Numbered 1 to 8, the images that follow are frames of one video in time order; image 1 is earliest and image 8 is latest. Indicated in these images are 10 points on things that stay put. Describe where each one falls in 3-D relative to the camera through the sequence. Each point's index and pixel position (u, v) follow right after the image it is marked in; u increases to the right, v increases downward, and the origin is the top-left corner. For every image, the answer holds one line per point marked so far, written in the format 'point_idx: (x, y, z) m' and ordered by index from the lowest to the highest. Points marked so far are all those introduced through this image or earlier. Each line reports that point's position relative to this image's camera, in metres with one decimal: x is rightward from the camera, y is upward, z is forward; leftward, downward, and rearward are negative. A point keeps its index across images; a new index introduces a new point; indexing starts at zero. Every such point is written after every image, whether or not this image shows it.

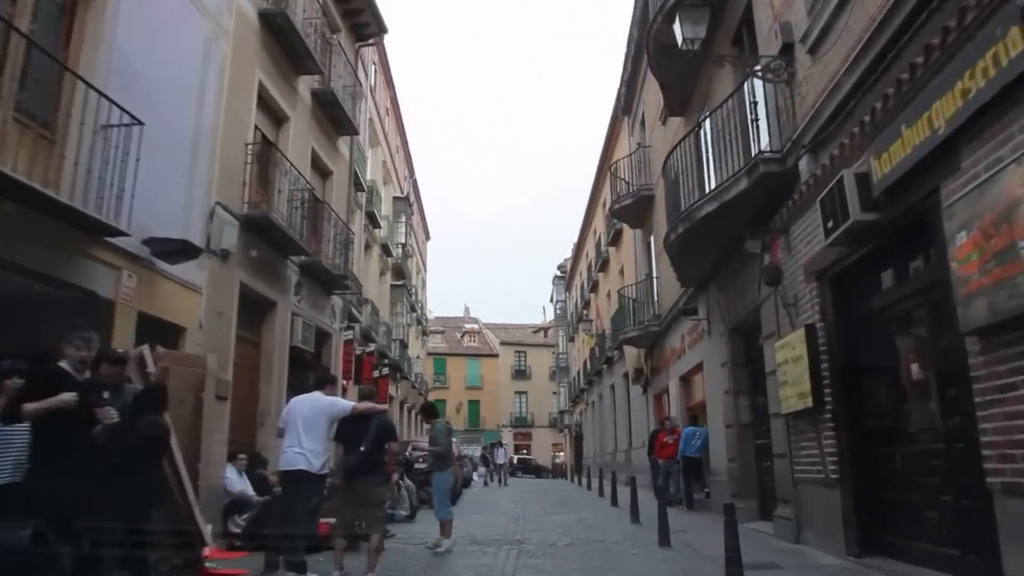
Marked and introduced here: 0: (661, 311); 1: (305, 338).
0: (+3.4, -0.5, +17.7) m
1: (-3.3, -0.8, +12.5) m
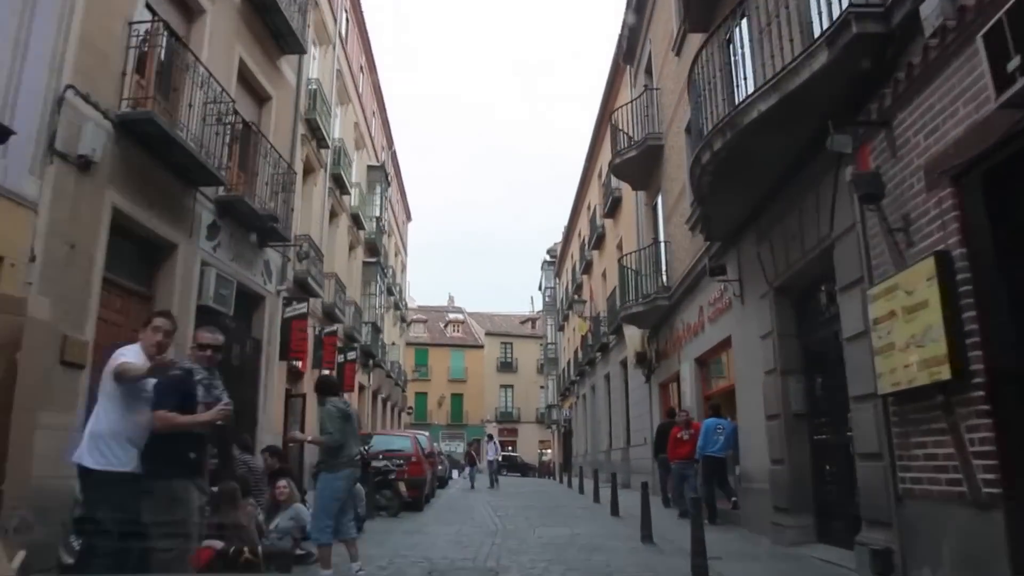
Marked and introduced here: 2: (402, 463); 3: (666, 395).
0: (+3.0, +0.1, +15.0) m
1: (-3.6, -0.1, +9.7) m
2: (-2.1, -3.2, +14.2) m
3: (+3.3, -2.2, +16.5) m
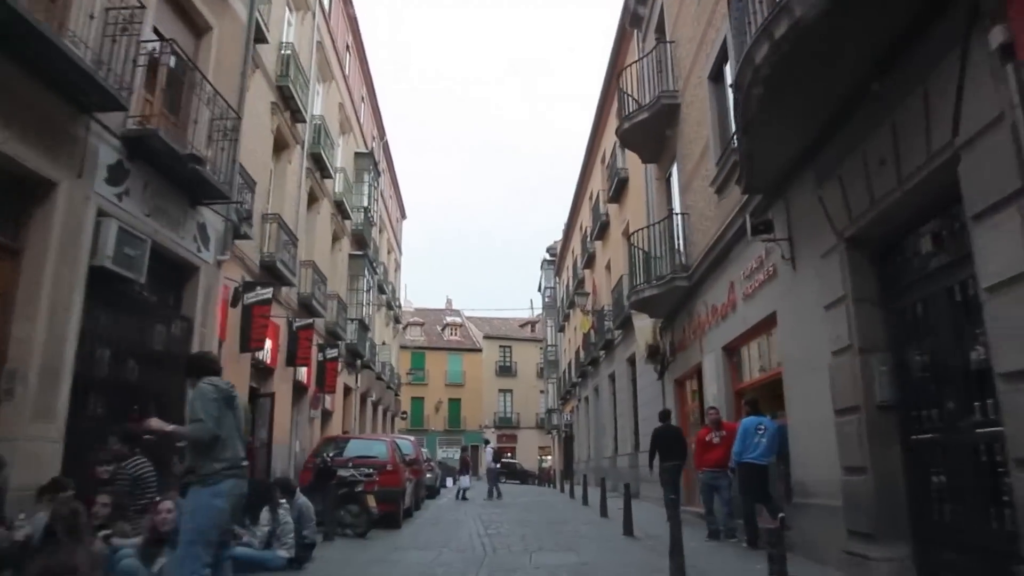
0: (+2.9, +0.4, +12.9) m
1: (-3.7, +0.3, +7.6) m
2: (-2.2, -2.8, +12.1) m
3: (+3.2, -1.9, +14.4) m
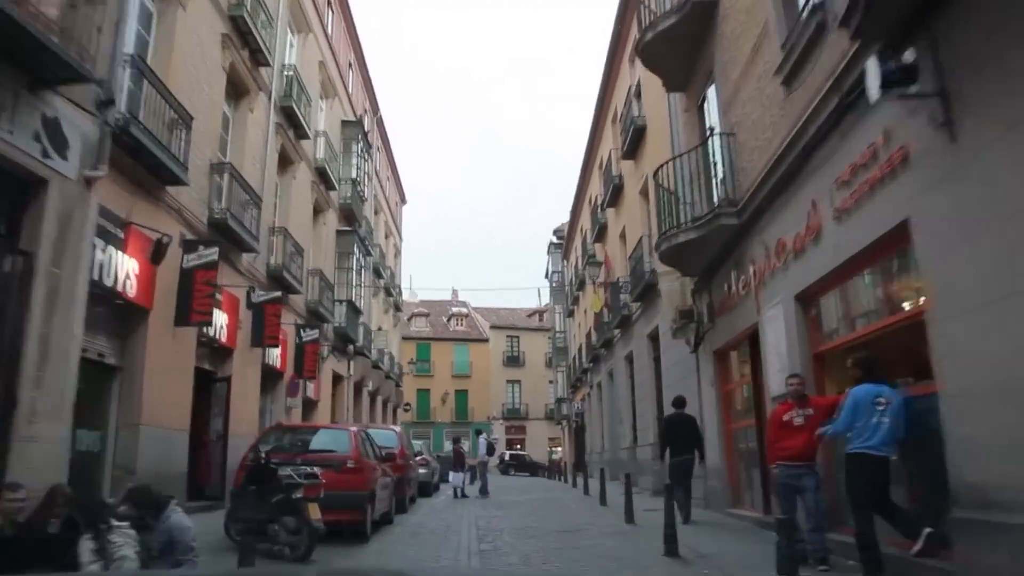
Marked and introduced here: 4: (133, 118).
0: (+2.8, +1.2, +10.0) m
1: (-3.8, +0.9, +4.7) m
2: (-2.2, -2.2, +9.2) m
3: (+3.2, -1.1, +11.5) m
4: (-5.1, +2.3, +10.7) m
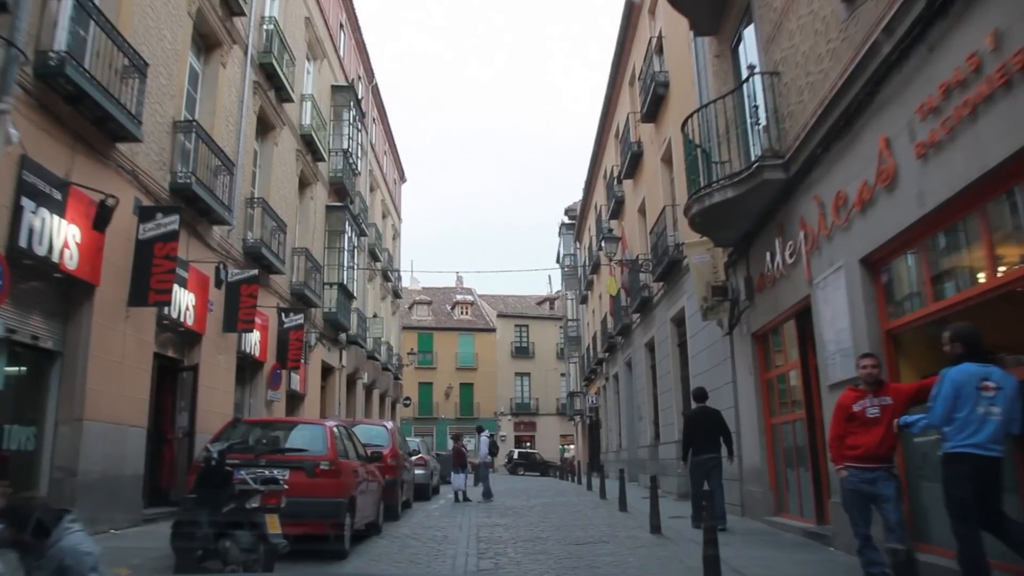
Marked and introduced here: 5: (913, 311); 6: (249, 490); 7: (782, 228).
0: (+2.9, +1.5, +8.4) m
1: (-3.6, +1.2, +3.1) m
2: (-2.1, -1.8, +7.6) m
3: (+3.2, -0.7, +9.9) m
4: (-5.1, +2.6, +9.0) m
5: (+3.0, -0.2, +5.9) m
6: (-2.2, -1.6, +6.4) m
7: (+3.0, +0.7, +8.7) m
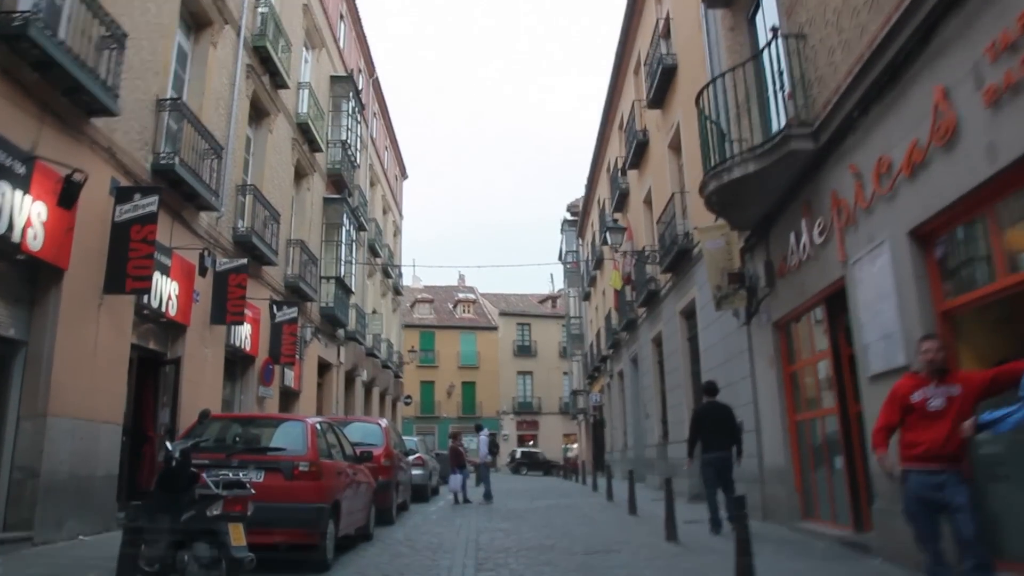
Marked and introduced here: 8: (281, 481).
0: (+2.9, +1.7, +7.6) m
1: (-3.6, +1.4, +2.3) m
2: (-2.1, -1.6, +6.9) m
3: (+3.2, -0.6, +9.1) m
4: (-5.0, +2.8, +8.3) m
5: (+3.0, 0.0, +5.1) m
6: (-2.2, -1.5, +5.7) m
7: (+3.0, +0.8, +7.9) m
8: (-2.0, -1.7, +6.8) m
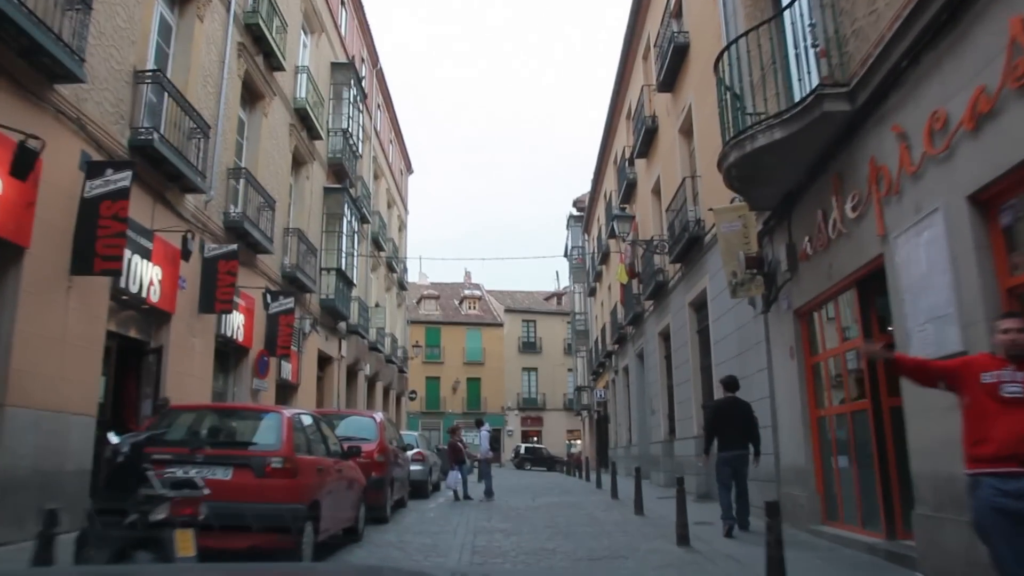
0: (+2.9, +1.9, +6.9) m
1: (-3.7, +1.6, +1.6) m
2: (-2.1, -1.4, +6.1) m
3: (+3.2, -0.4, +8.4) m
4: (-5.0, +3.0, +7.5) m
5: (+3.0, +0.2, +4.3) m
6: (-2.2, -1.3, +4.9) m
7: (+3.0, +1.0, +7.2) m
8: (-2.0, -1.5, +6.1) m
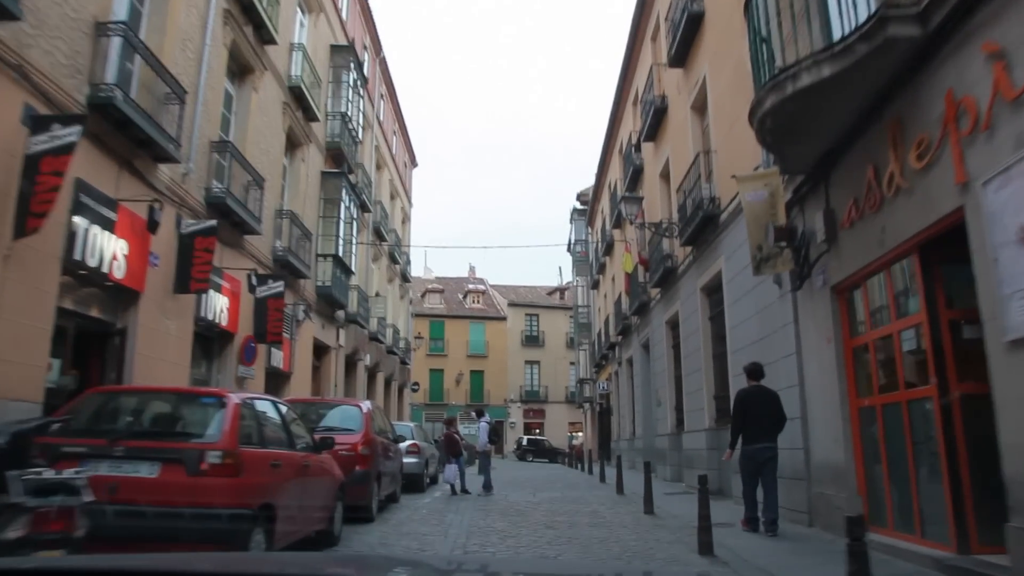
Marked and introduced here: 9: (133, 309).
0: (+2.9, +2.1, +5.7) m
1: (-3.7, +1.8, +0.5) m
2: (-2.2, -1.2, +5.0) m
3: (+3.2, -0.1, +7.2) m
4: (-5.0, +3.3, +6.4) m
5: (+2.9, +0.4, +3.2) m
6: (-2.2, -1.0, +3.8) m
7: (+3.0, +1.3, +6.0) m
8: (-2.1, -1.2, +5.0) m
9: (-5.7, -0.3, +11.8) m
